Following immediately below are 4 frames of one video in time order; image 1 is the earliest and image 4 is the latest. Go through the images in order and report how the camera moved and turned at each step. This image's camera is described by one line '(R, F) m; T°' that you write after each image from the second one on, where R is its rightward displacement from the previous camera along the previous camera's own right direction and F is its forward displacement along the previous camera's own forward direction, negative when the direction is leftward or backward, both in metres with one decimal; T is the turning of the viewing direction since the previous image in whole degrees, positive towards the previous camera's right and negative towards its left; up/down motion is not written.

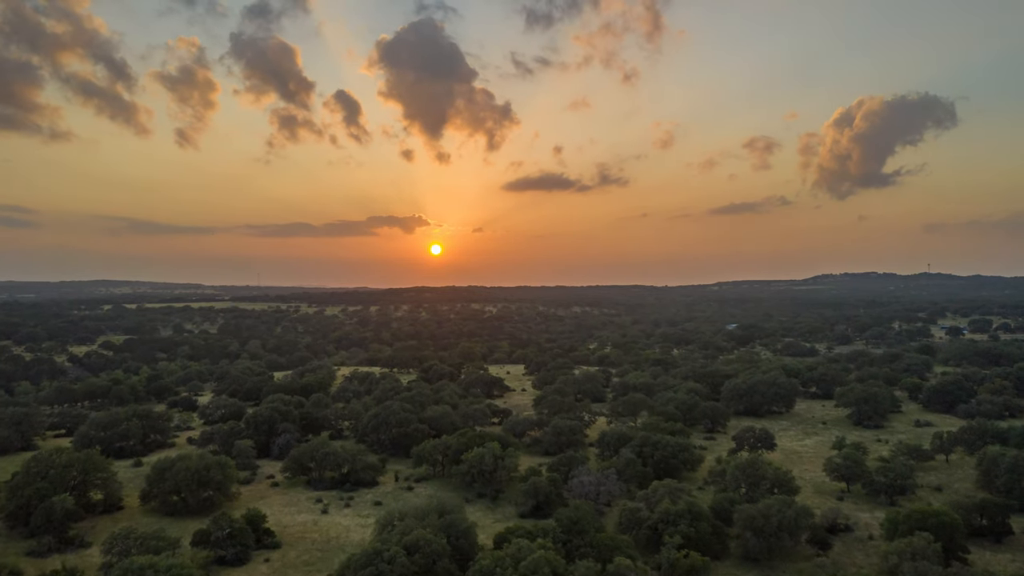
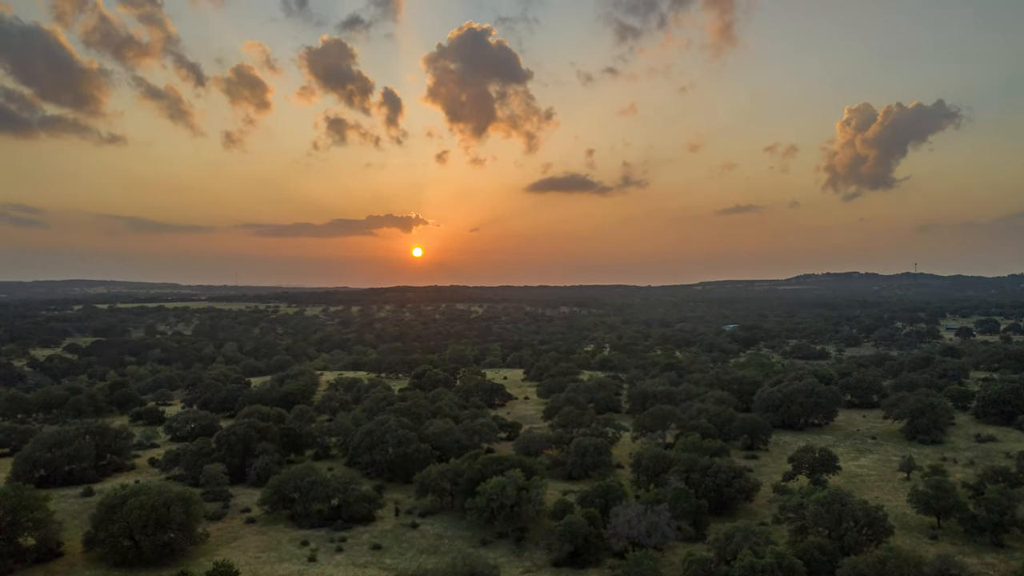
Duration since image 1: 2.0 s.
(-3.0, +7.6) m; +2°
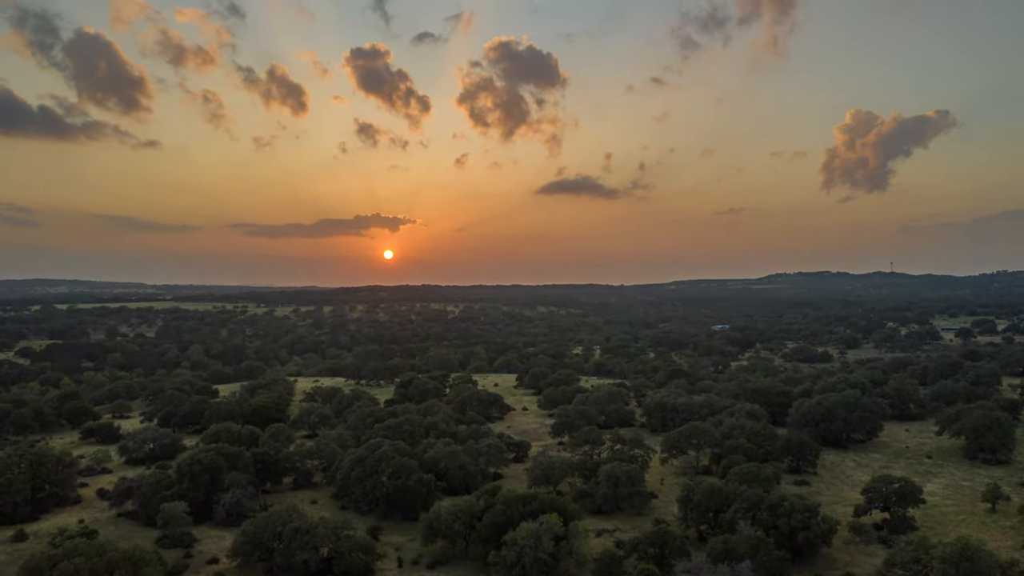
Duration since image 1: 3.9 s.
(-3.4, +7.4) m; +3°
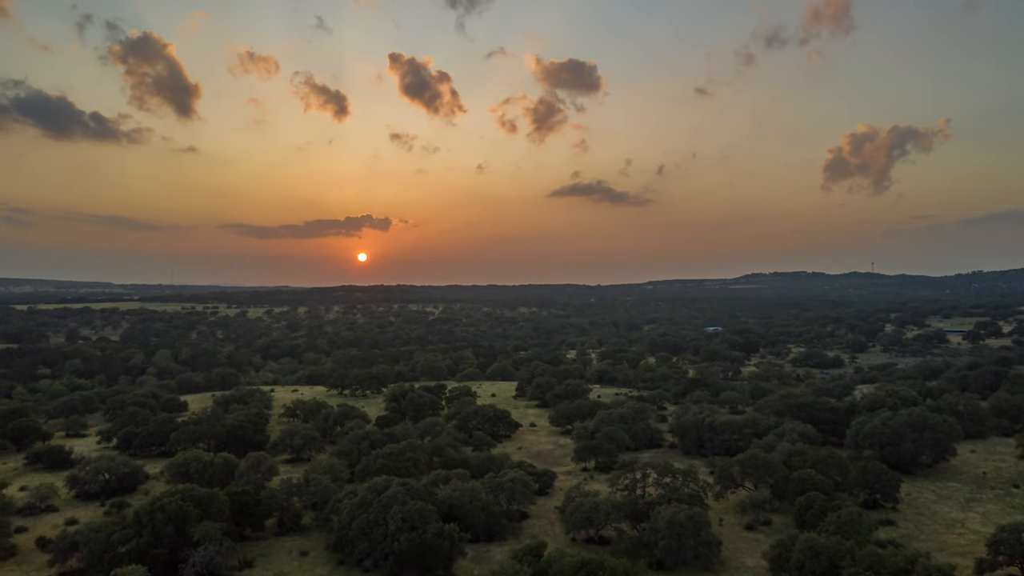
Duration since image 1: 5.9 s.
(-3.9, +7.7) m; +2°
